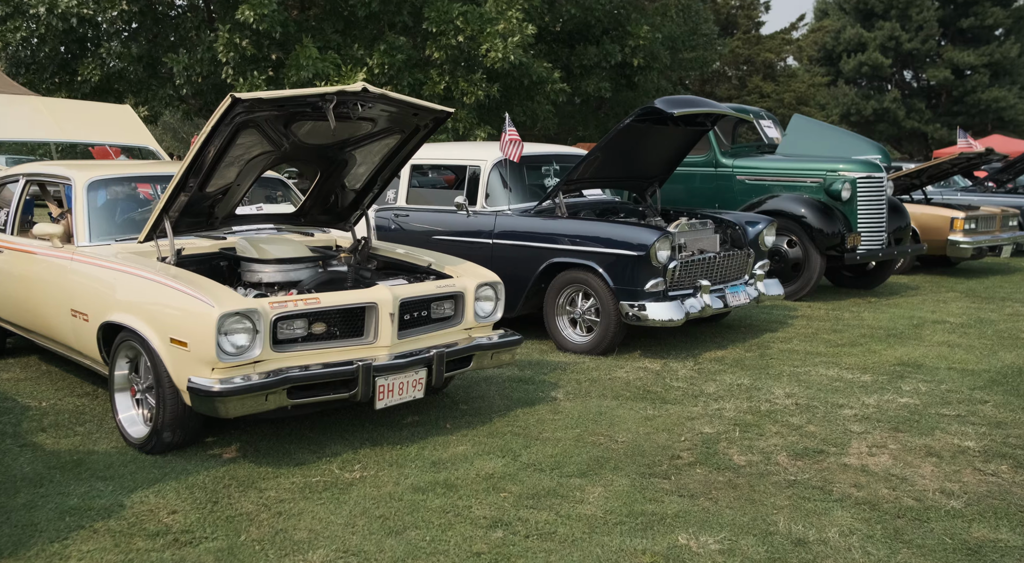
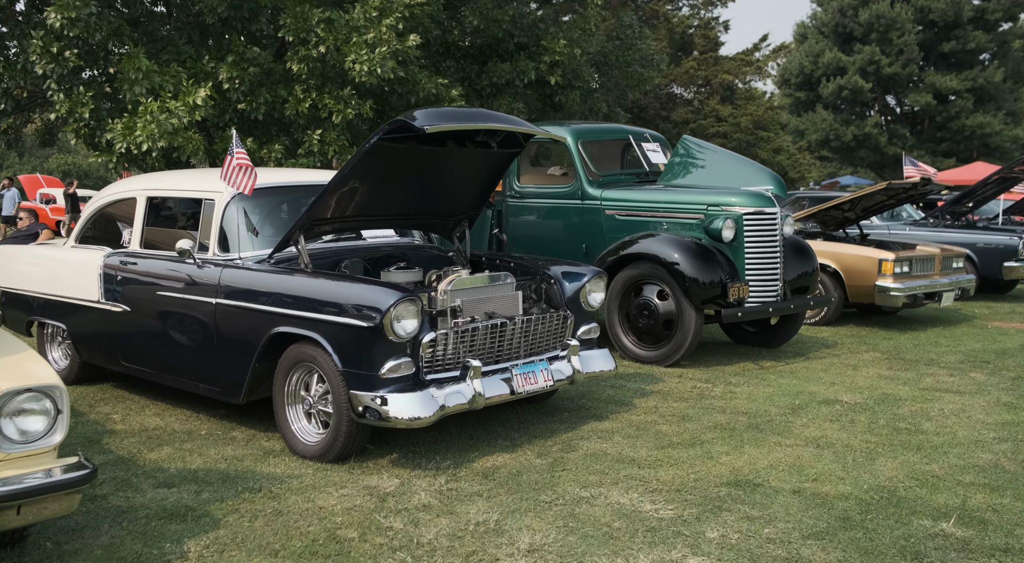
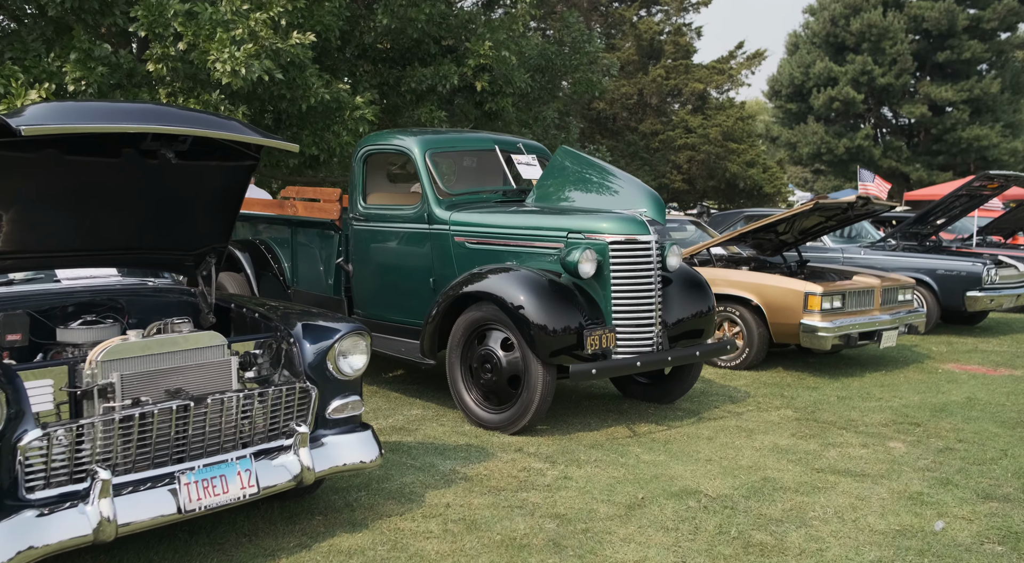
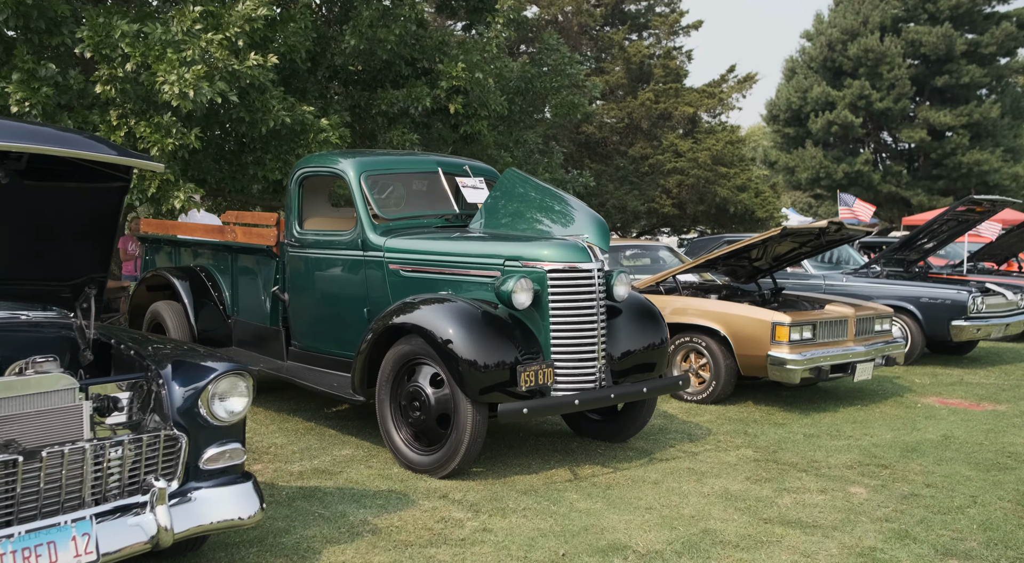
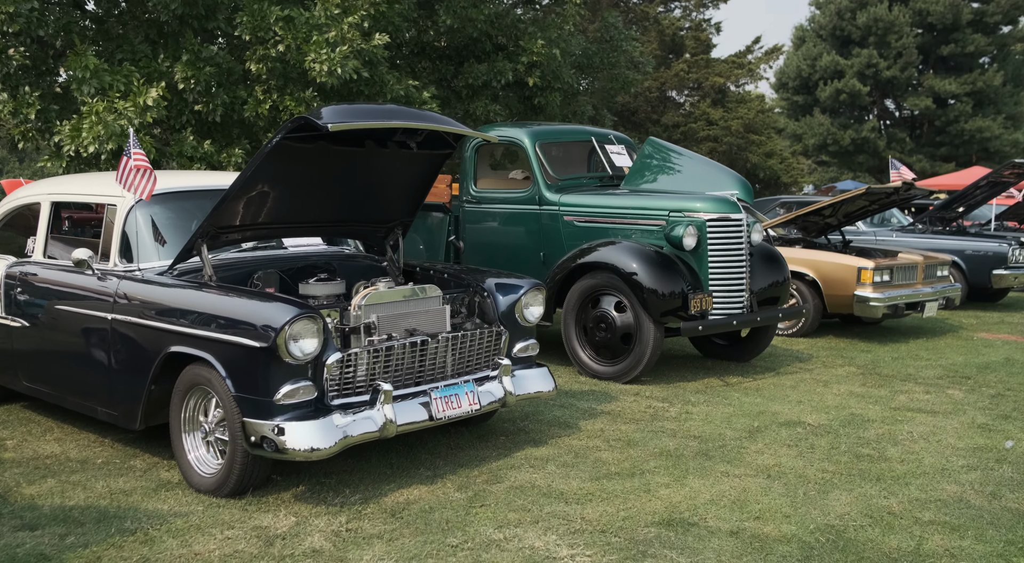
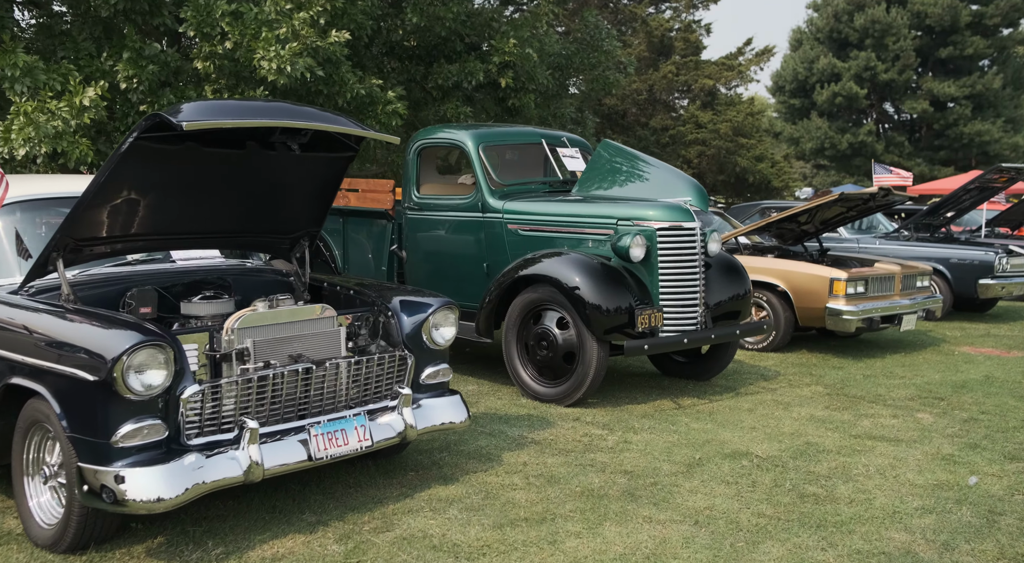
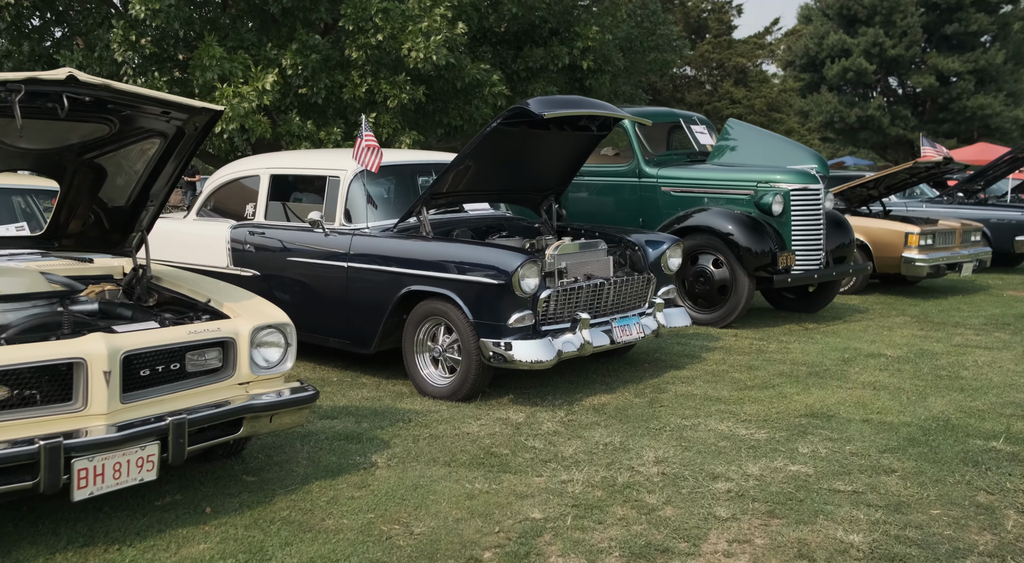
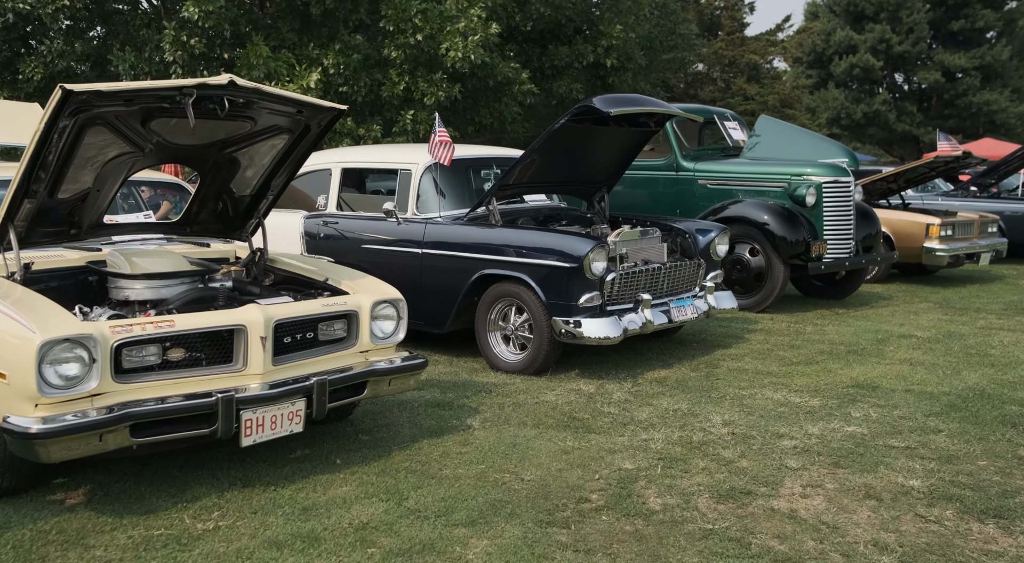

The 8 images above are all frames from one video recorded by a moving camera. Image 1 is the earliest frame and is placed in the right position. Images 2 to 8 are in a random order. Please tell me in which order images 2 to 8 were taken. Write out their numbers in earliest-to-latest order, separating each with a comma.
8, 7, 2, 5, 6, 3, 4
